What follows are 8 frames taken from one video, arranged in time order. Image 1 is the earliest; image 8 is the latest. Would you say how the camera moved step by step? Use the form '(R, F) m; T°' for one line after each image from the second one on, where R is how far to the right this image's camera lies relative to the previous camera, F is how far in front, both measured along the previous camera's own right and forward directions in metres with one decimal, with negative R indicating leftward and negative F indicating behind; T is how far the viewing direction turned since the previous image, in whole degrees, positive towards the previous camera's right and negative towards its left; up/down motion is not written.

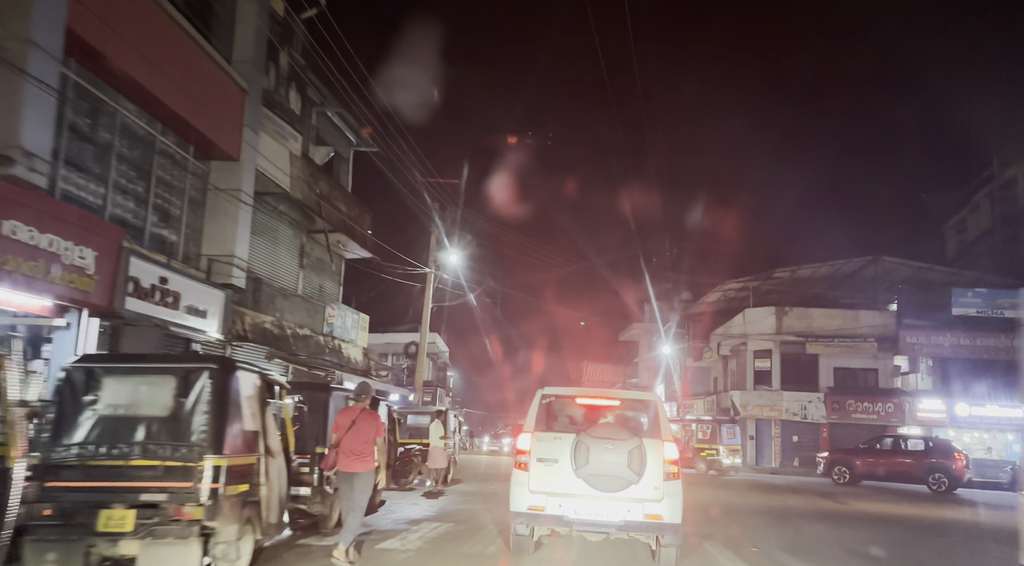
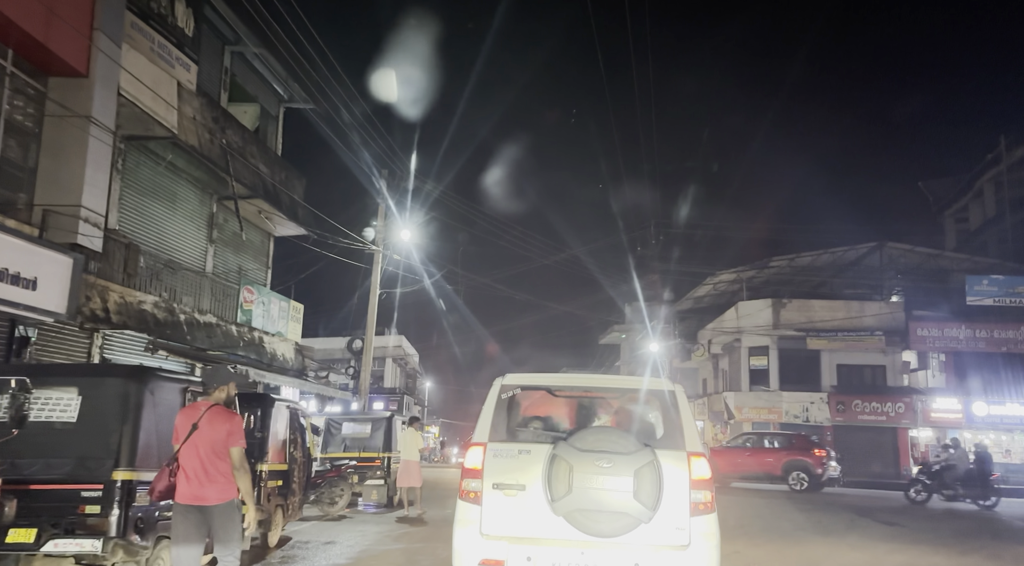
(+0.4, +3.9) m; +2°
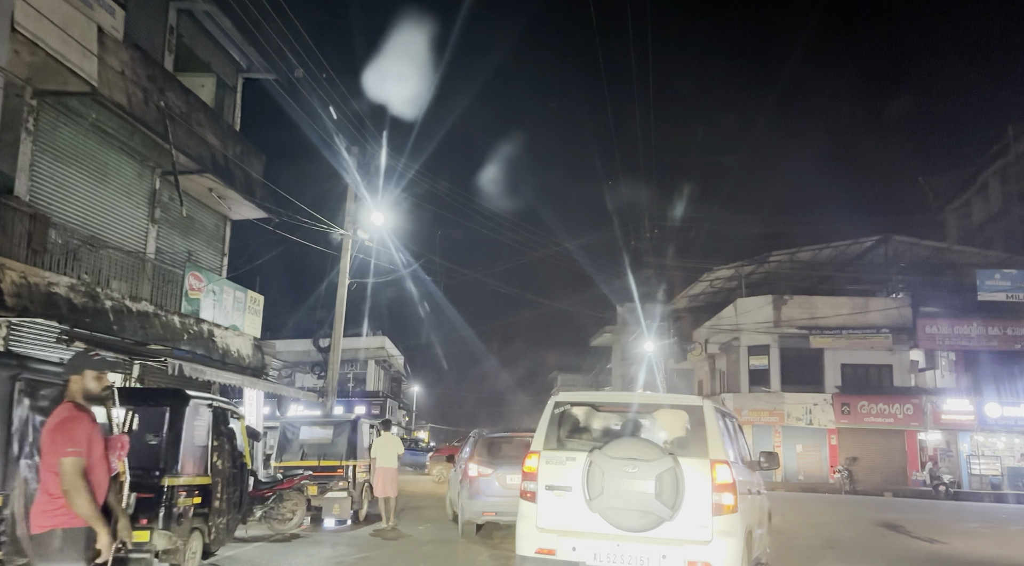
(+0.2, +1.9) m; +1°
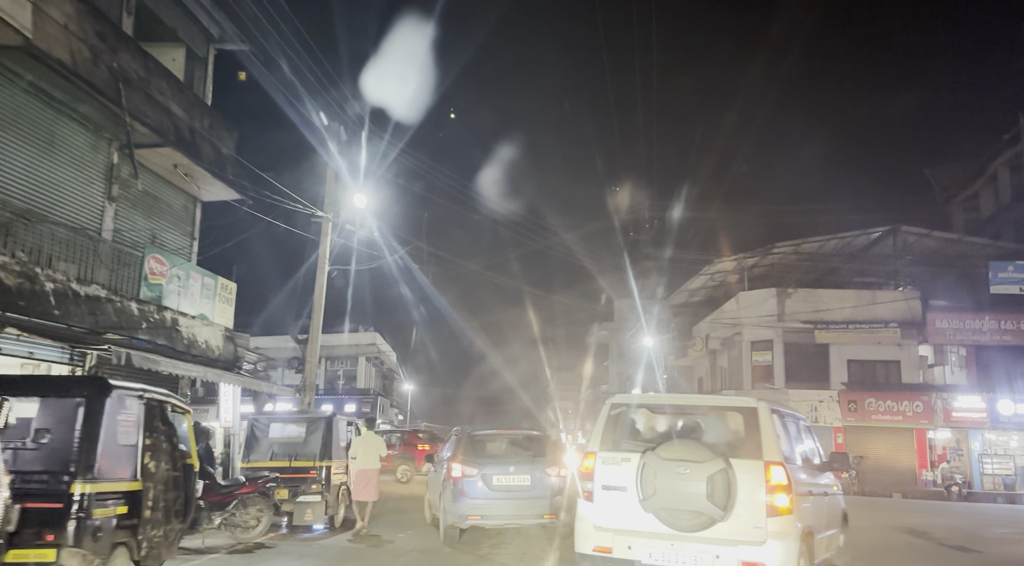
(+0.1, +1.3) m; 0°
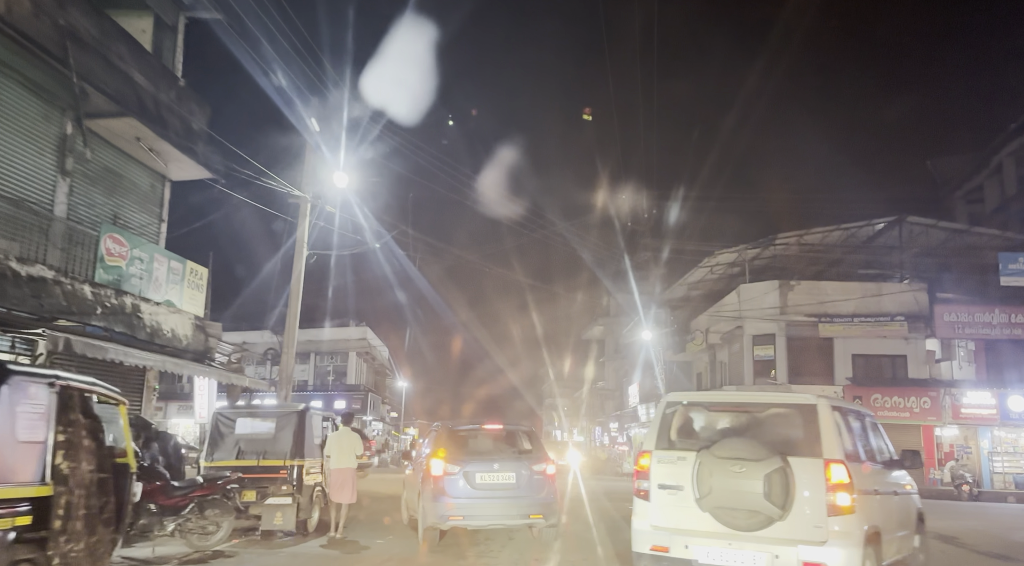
(+0.1, +1.1) m; 0°
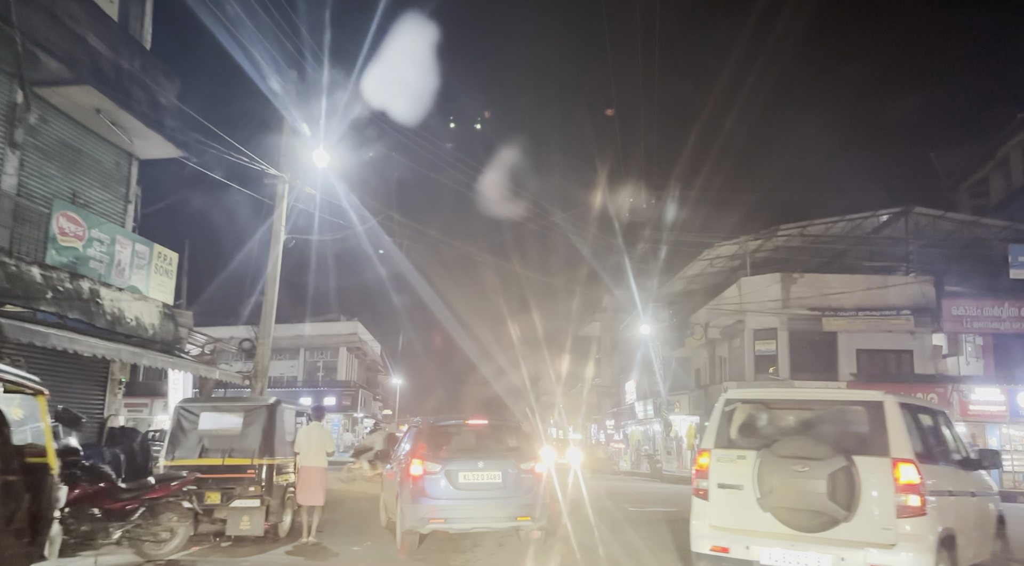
(+0.1, +1.0) m; 0°
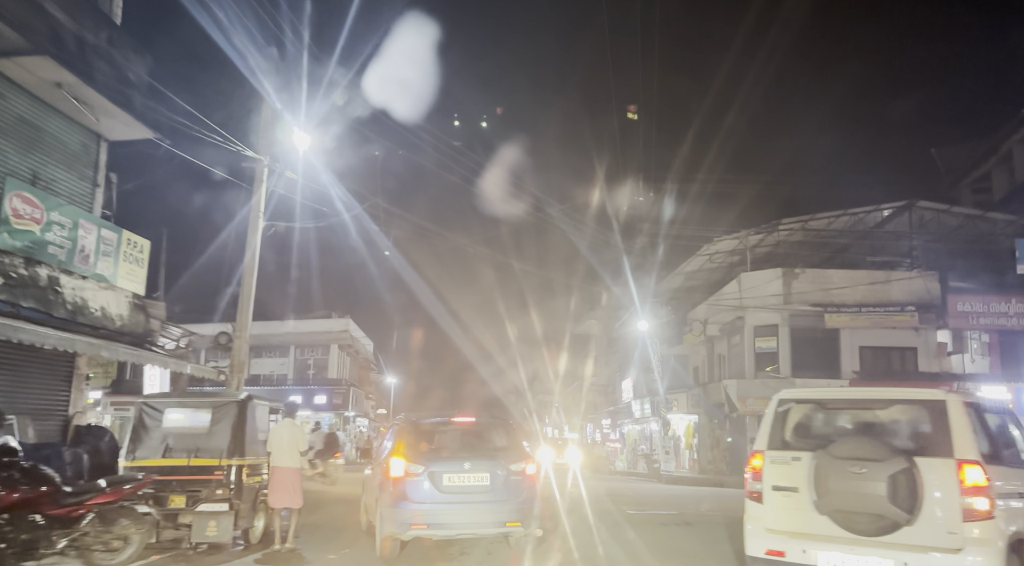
(+0.1, +0.8) m; 0°
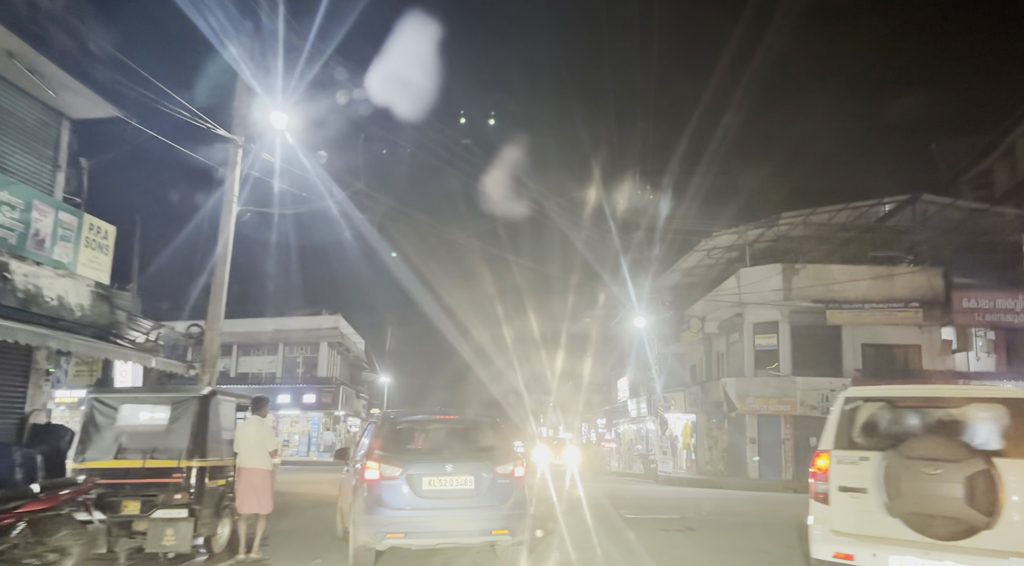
(+0.1, +0.9) m; 0°
